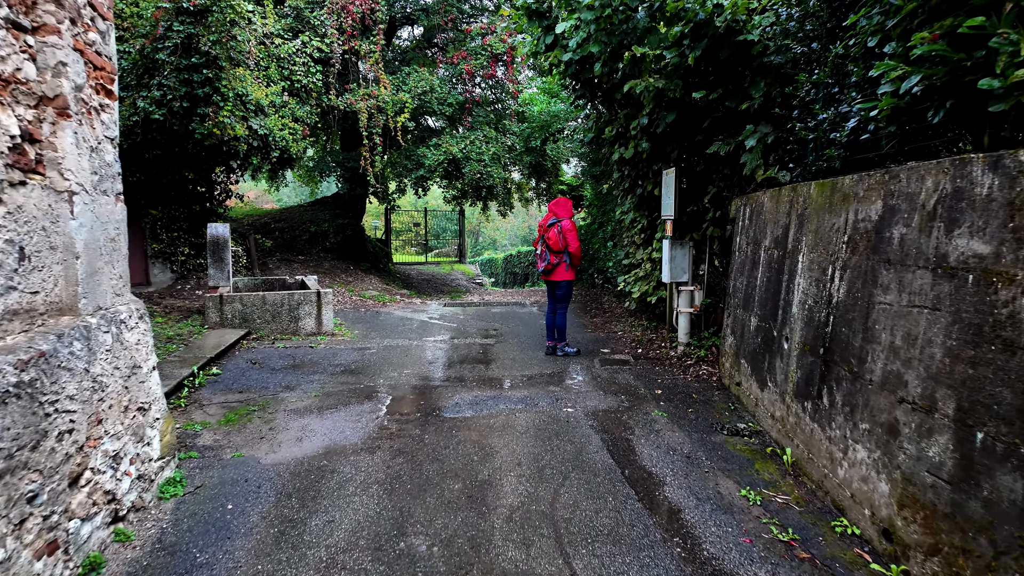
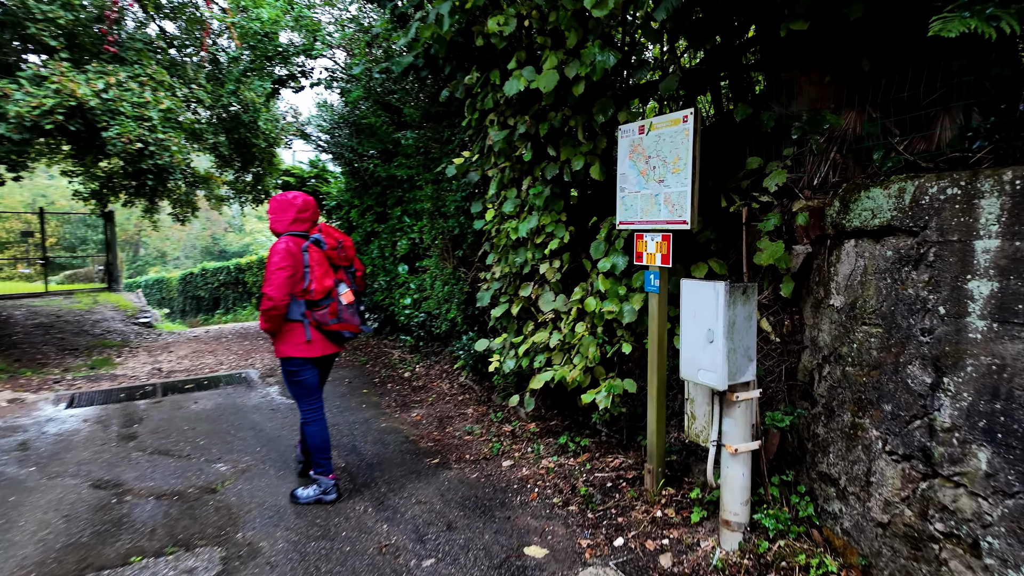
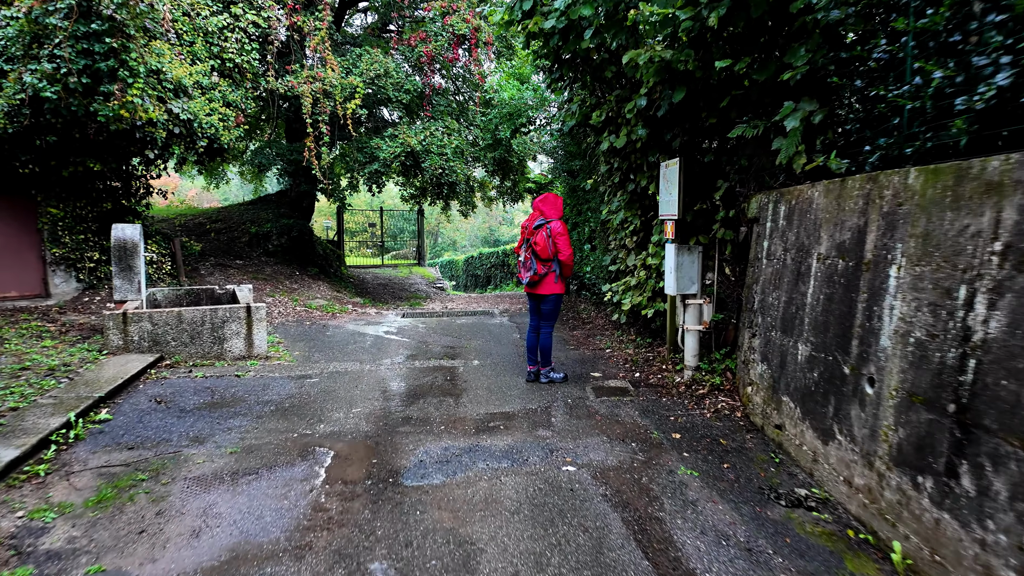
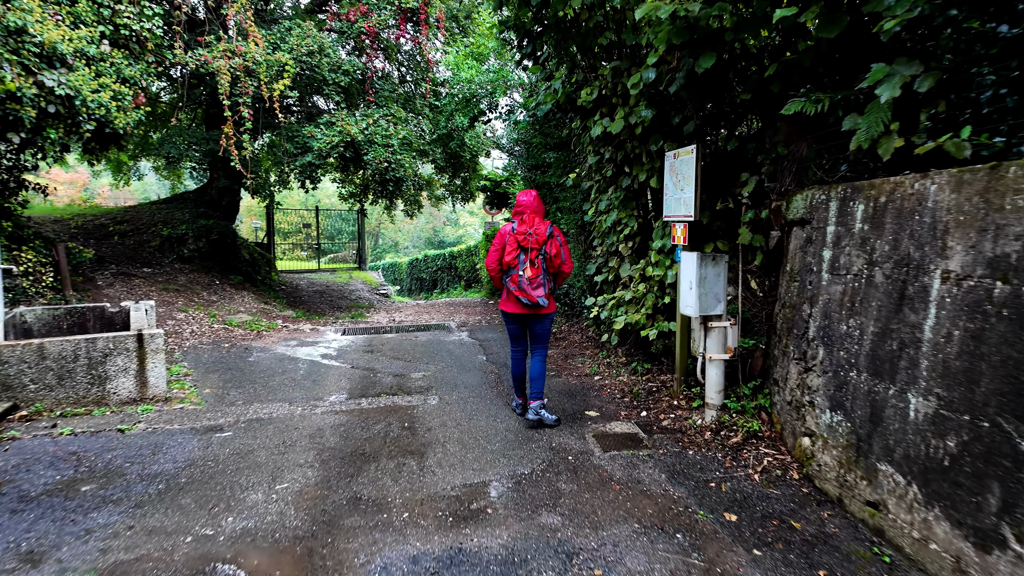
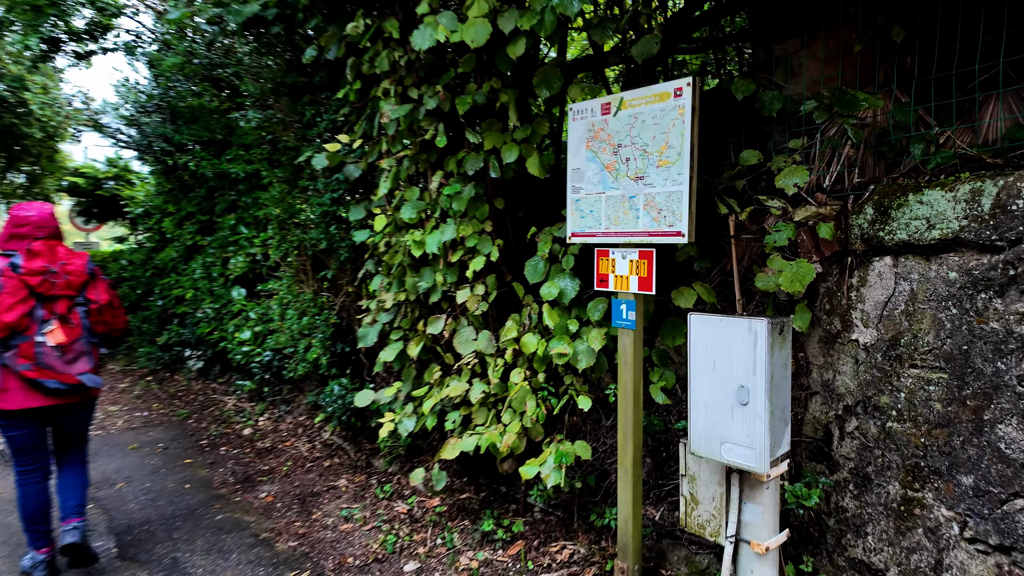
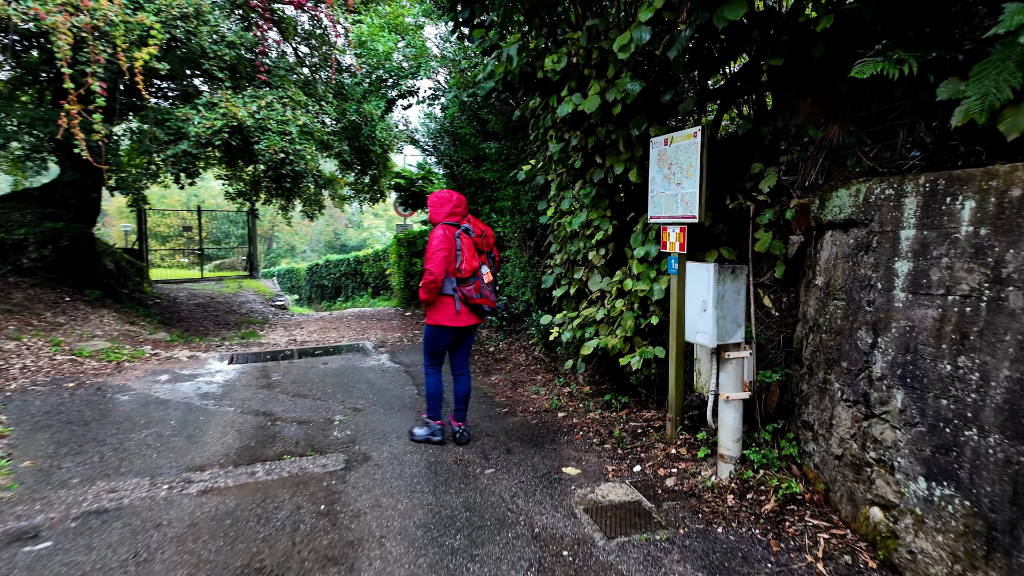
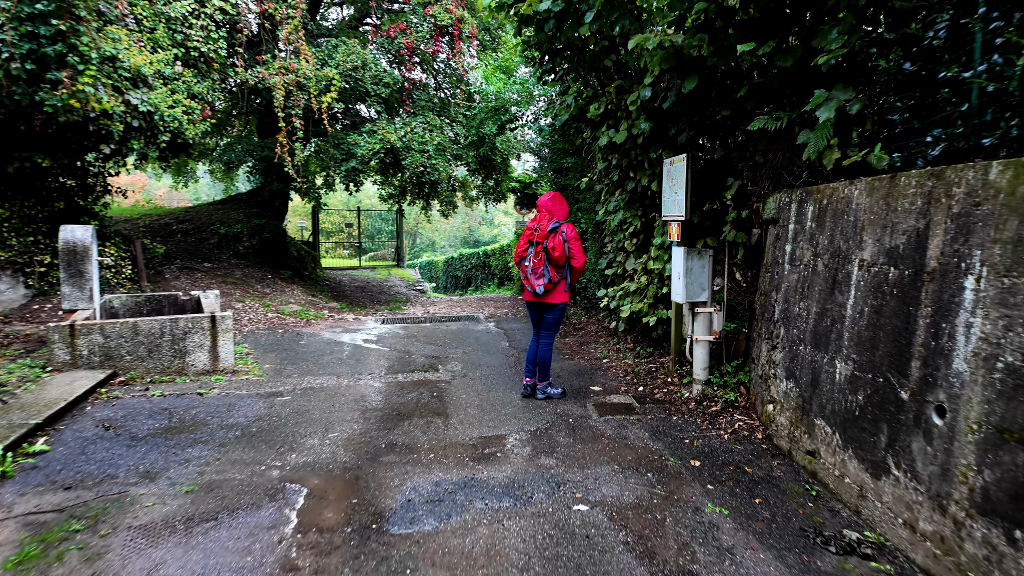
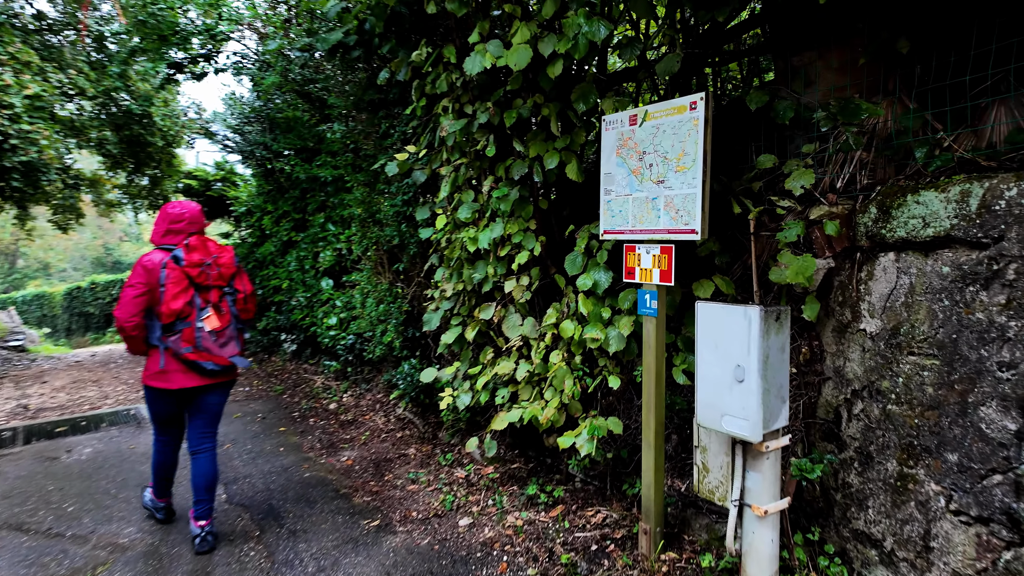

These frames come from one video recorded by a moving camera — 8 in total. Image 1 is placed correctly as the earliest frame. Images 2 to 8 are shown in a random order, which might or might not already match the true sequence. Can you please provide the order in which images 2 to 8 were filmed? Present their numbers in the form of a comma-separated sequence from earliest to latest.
3, 7, 4, 6, 2, 8, 5
